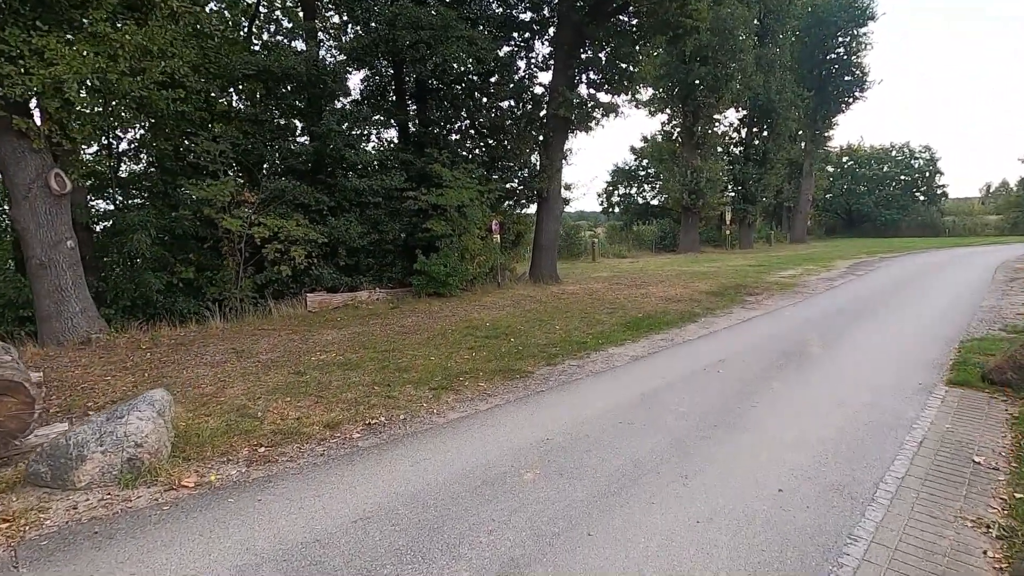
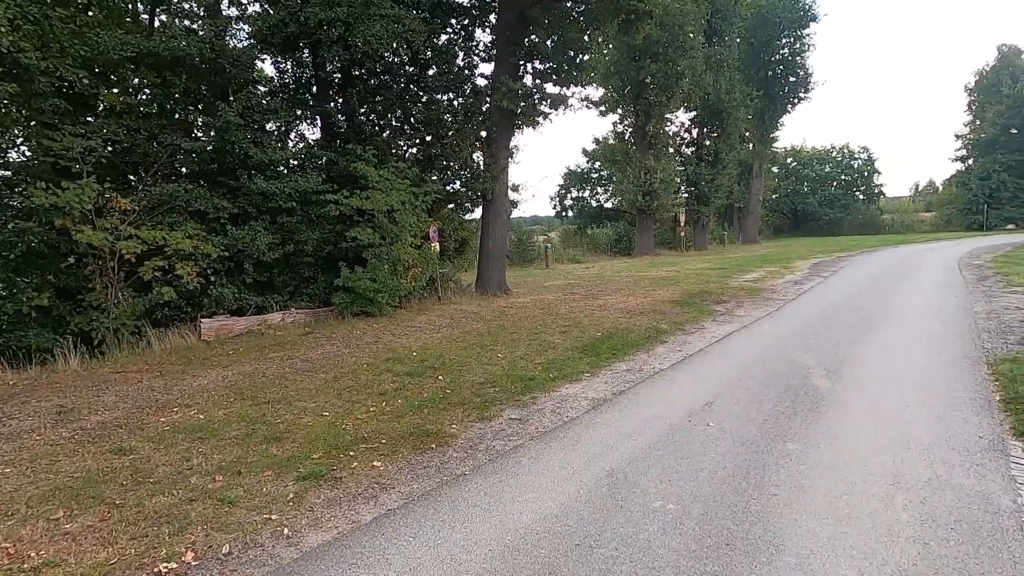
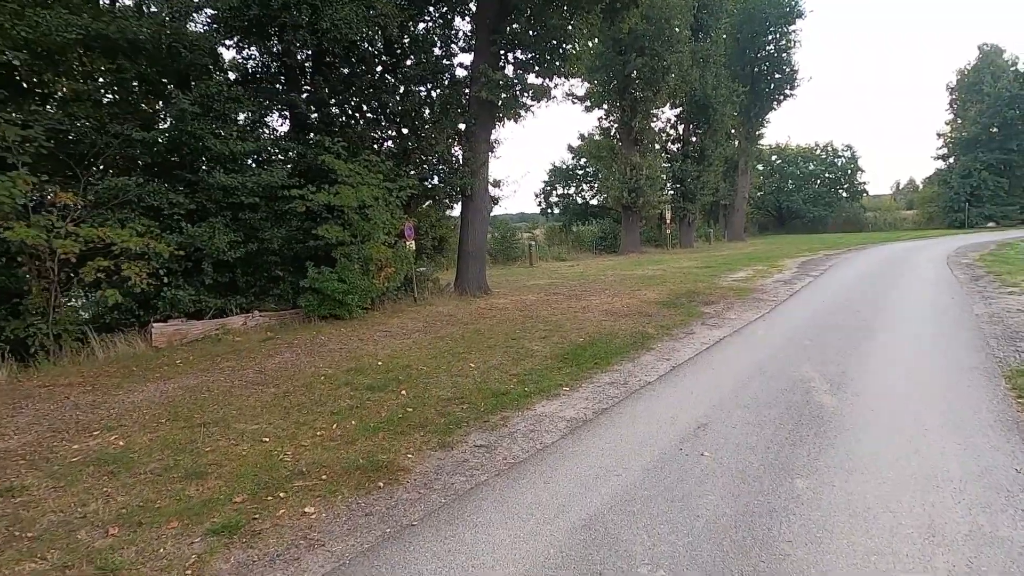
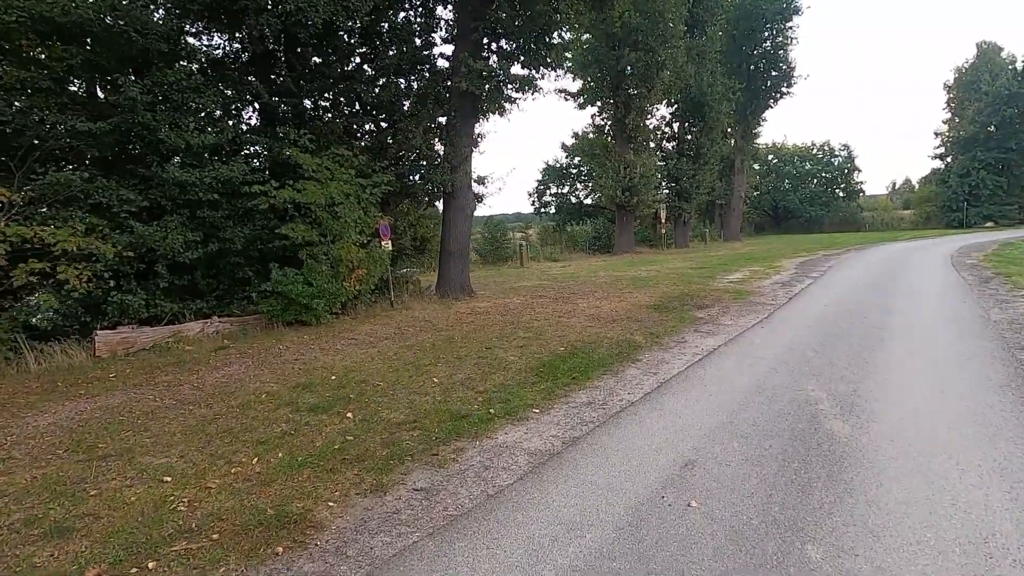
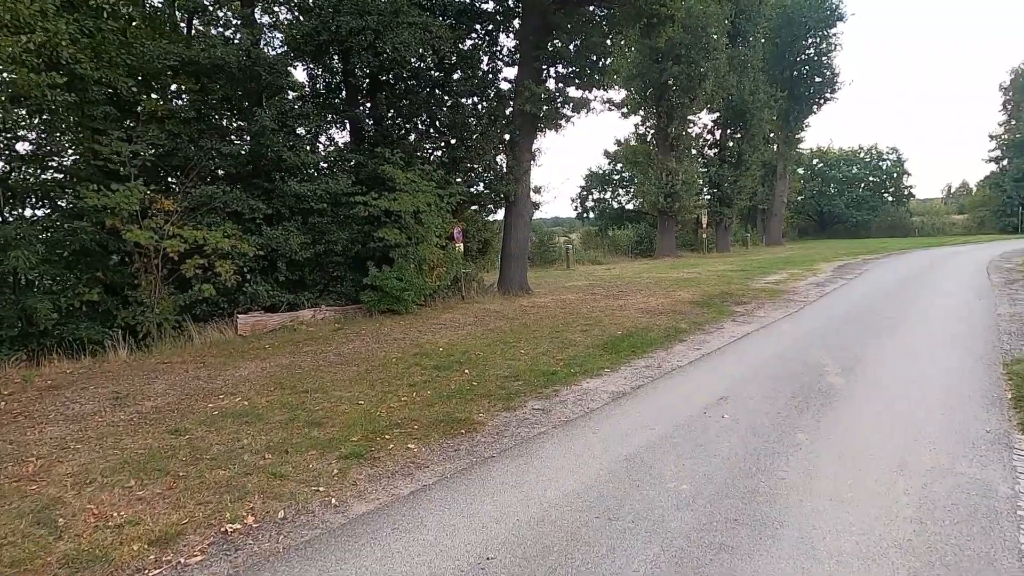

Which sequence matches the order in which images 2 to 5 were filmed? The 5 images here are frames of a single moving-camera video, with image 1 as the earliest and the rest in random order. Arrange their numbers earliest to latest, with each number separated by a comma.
5, 2, 3, 4
